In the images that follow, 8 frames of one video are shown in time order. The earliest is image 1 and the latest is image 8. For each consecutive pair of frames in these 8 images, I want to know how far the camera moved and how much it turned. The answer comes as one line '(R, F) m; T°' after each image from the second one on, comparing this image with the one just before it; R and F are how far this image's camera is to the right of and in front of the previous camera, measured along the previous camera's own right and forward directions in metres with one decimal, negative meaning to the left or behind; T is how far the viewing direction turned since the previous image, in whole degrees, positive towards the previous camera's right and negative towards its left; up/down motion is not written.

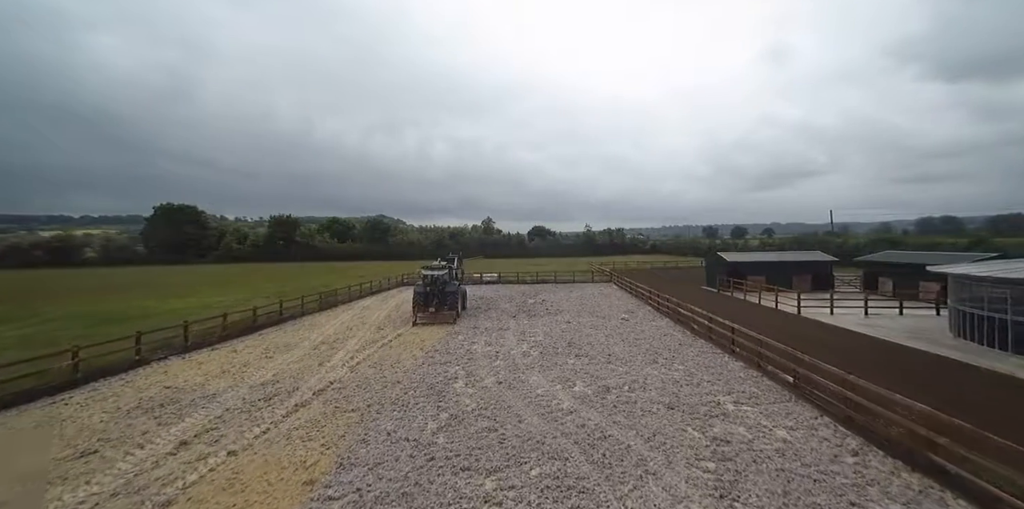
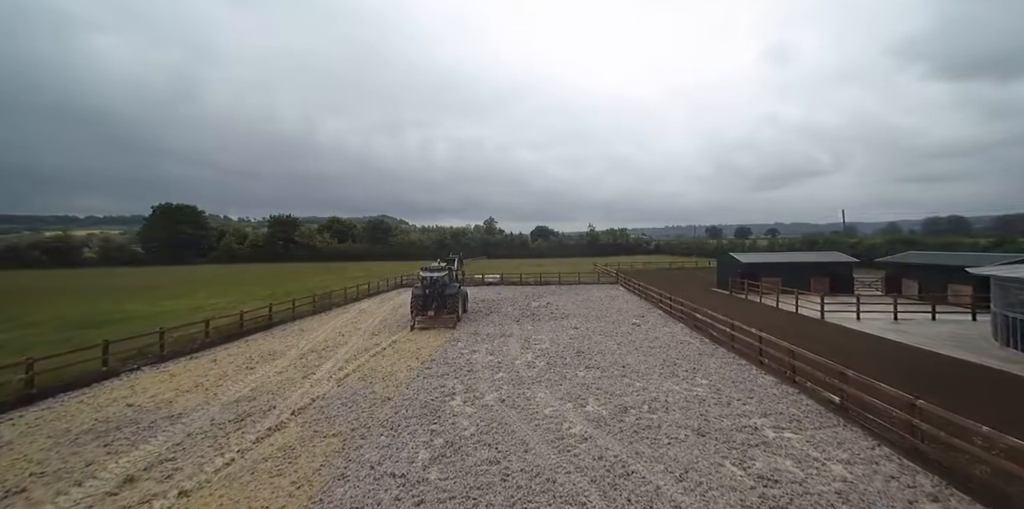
(-0.1, +1.0) m; 0°
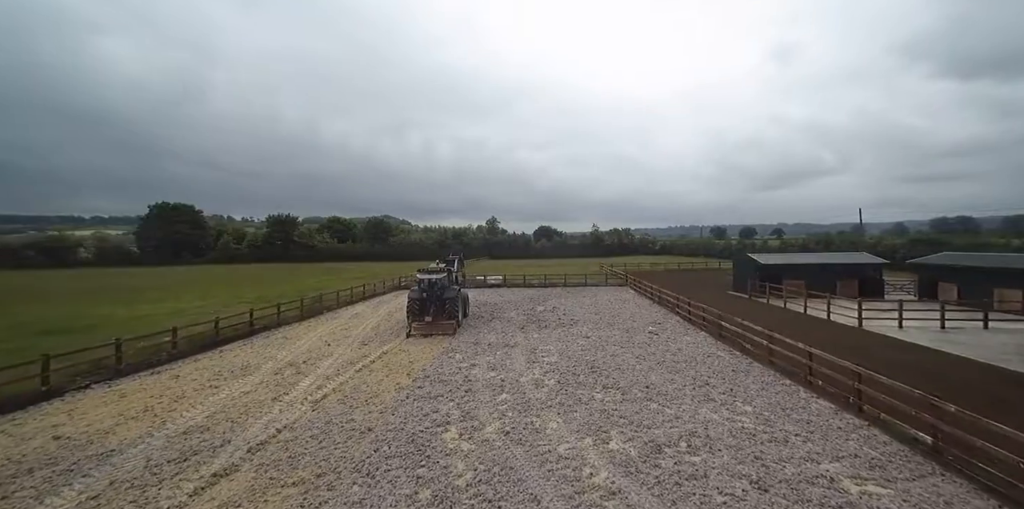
(-0.1, +1.5) m; 0°
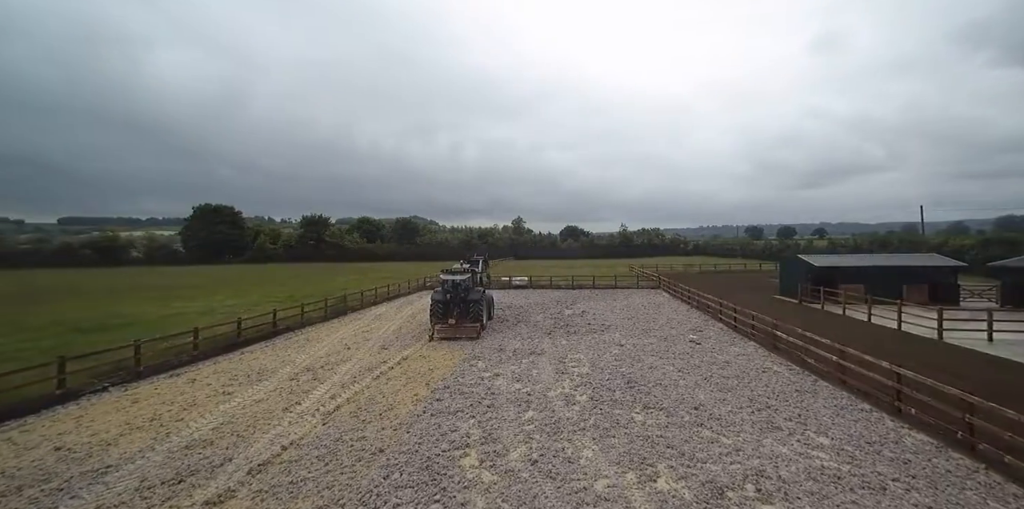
(0.0, +0.9) m; -4°
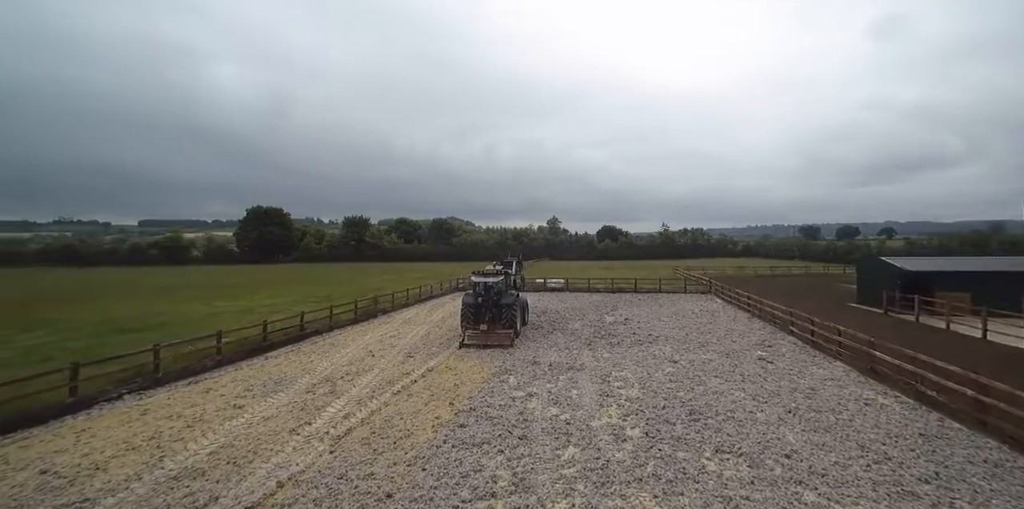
(0.0, +1.3) m; -5°
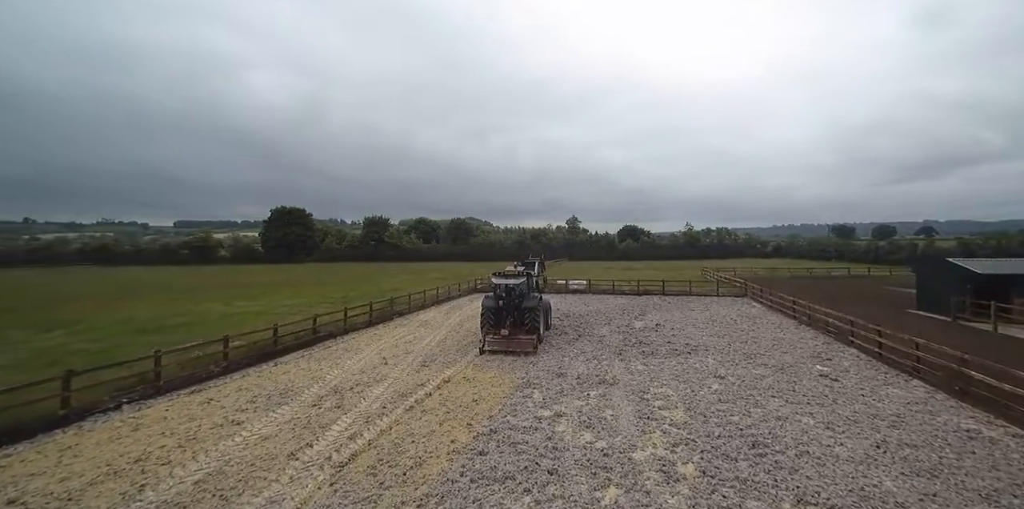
(-0.2, +1.0) m; -3°
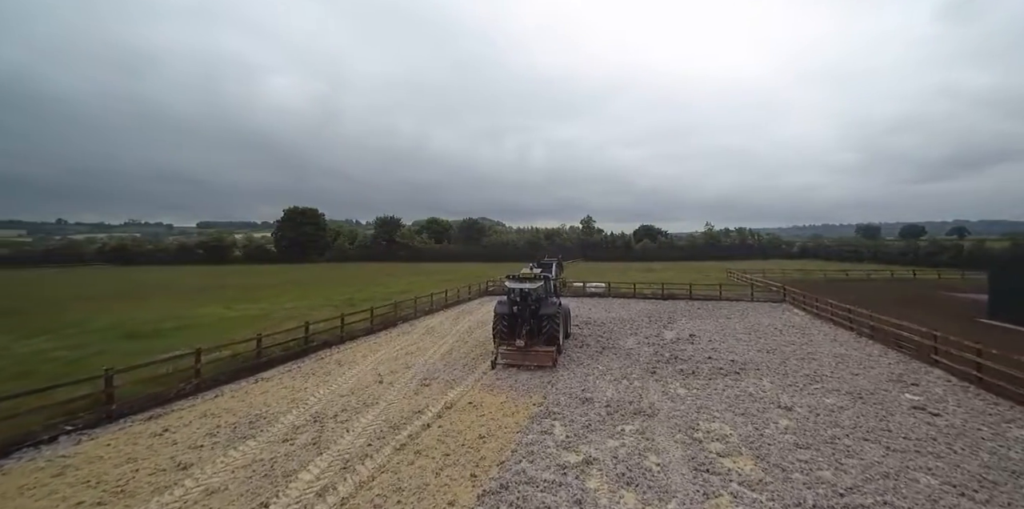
(-0.1, +1.7) m; -2°
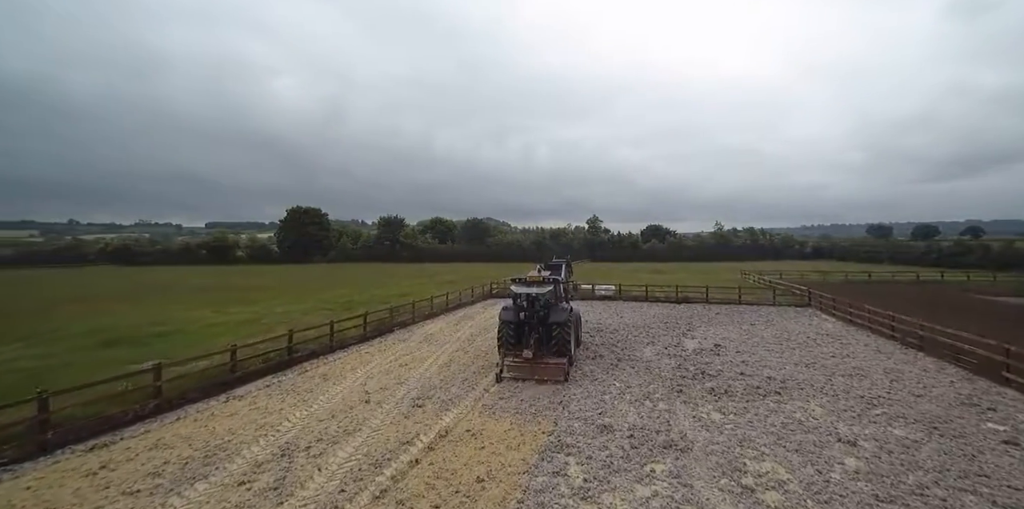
(0.0, +1.3) m; -1°
